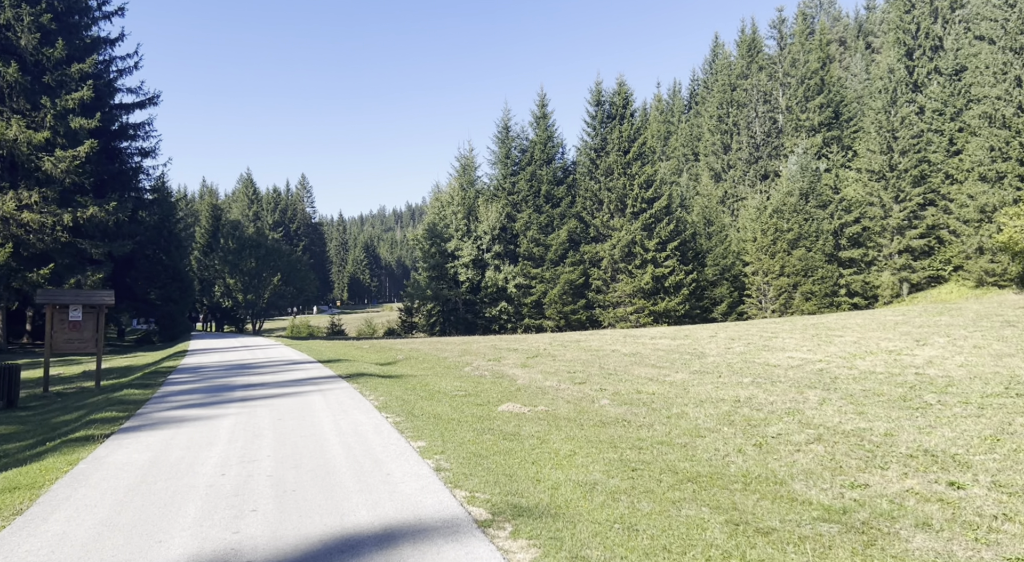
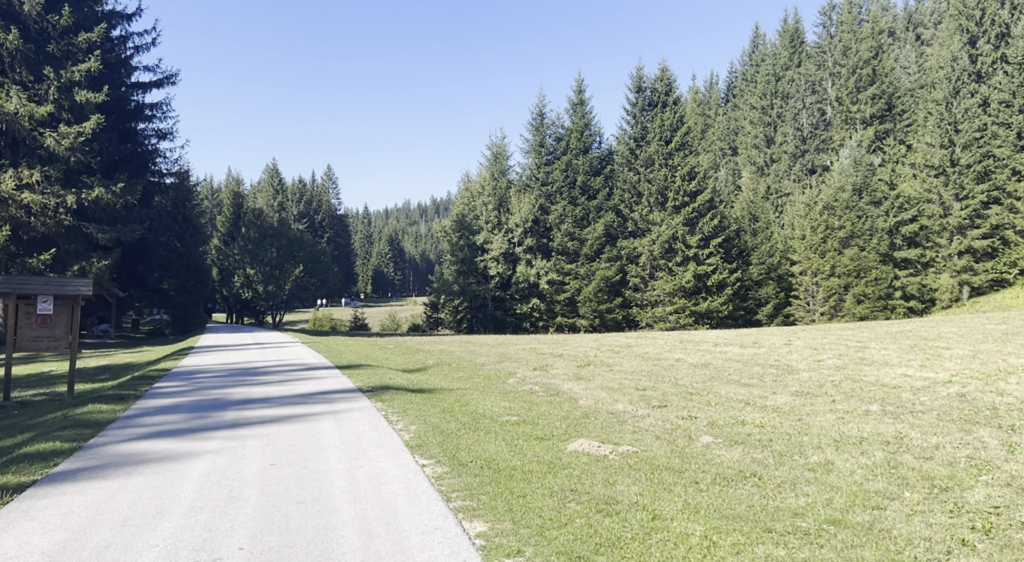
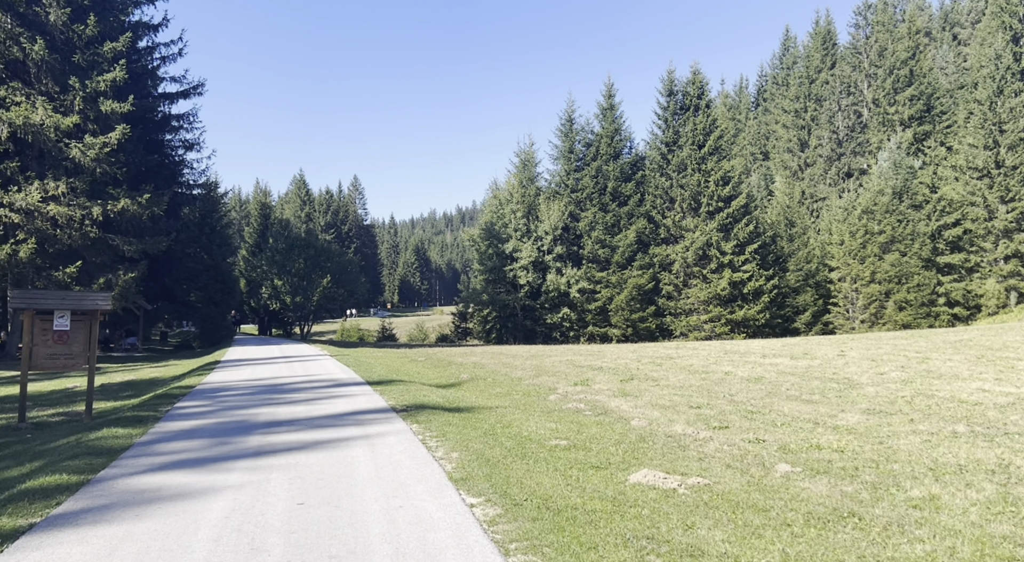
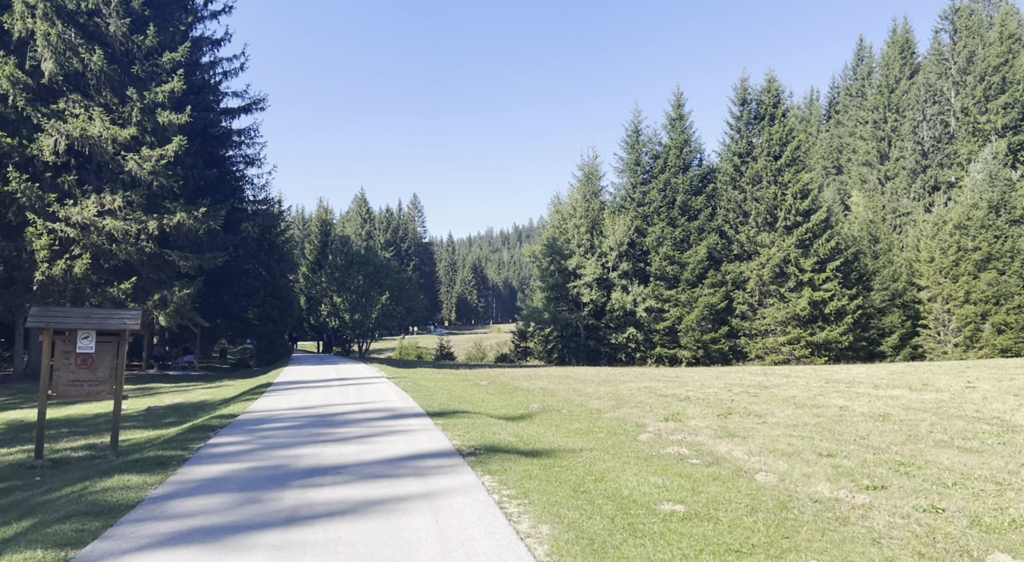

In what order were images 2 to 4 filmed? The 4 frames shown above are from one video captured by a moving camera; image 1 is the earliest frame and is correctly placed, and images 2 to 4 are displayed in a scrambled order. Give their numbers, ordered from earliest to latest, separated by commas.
2, 3, 4
